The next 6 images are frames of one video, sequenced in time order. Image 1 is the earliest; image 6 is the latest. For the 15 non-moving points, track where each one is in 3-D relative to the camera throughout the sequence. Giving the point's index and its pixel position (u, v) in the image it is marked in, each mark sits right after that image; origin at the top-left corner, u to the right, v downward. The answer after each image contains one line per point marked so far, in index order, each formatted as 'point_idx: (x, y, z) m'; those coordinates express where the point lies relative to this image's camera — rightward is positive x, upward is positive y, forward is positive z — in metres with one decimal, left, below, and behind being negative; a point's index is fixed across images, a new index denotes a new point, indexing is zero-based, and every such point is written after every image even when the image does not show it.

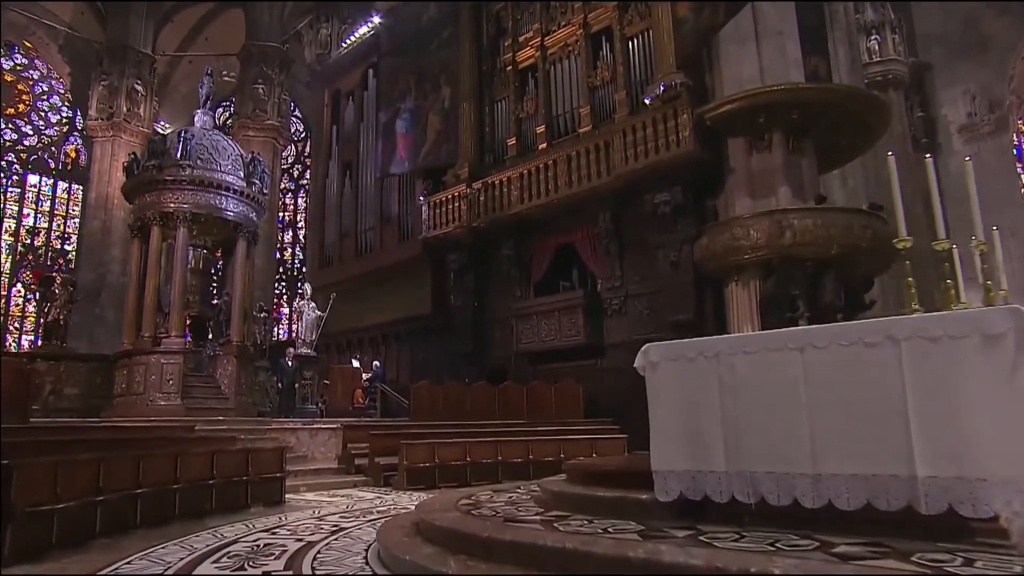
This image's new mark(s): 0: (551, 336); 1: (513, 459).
0: (+0.7, -0.9, +12.1) m
1: (0.0, -2.2, +8.2) m
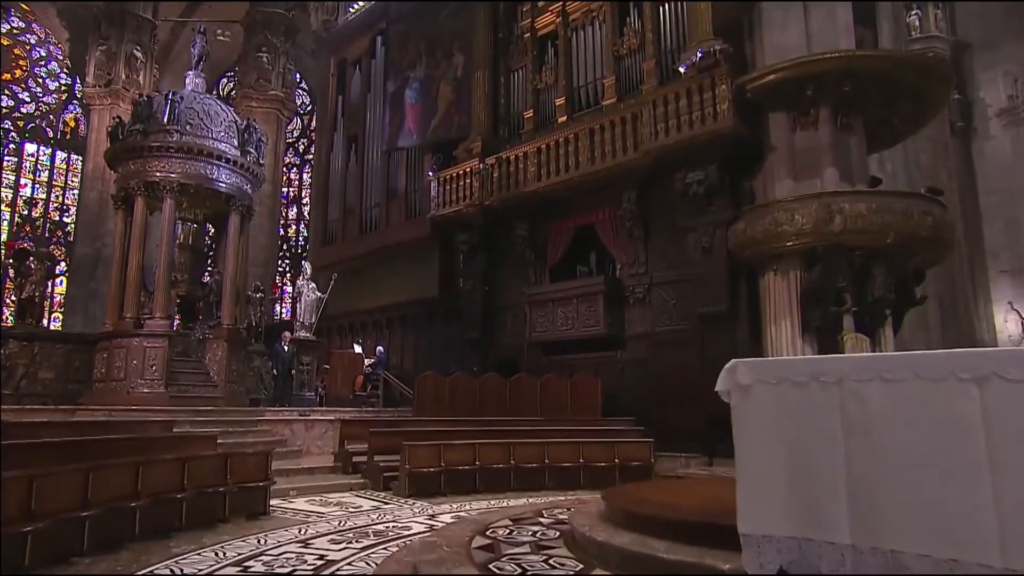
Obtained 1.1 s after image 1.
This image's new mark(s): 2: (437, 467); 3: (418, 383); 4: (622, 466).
0: (+1.0, -0.7, +11.2) m
1: (+0.2, -2.0, +7.4) m
2: (-0.8, -2.0, +7.0) m
3: (-1.4, -1.4, +9.4) m
4: (+1.3, -2.2, +7.8) m
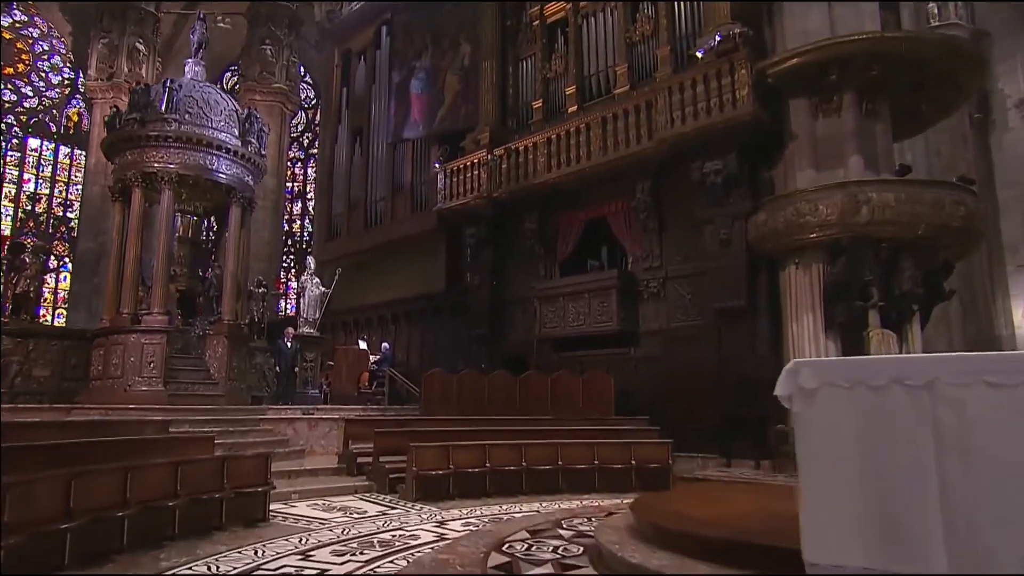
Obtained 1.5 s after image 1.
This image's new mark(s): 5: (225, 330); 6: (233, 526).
0: (+1.1, -0.6, +10.9) m
1: (+0.3, -2.0, +7.0) m
2: (-0.7, -1.9, +6.7) m
3: (-1.2, -1.3, +9.1) m
4: (+1.5, -2.1, +7.4) m
5: (-4.2, -0.6, +9.4) m
6: (-2.2, -1.9, +5.0) m
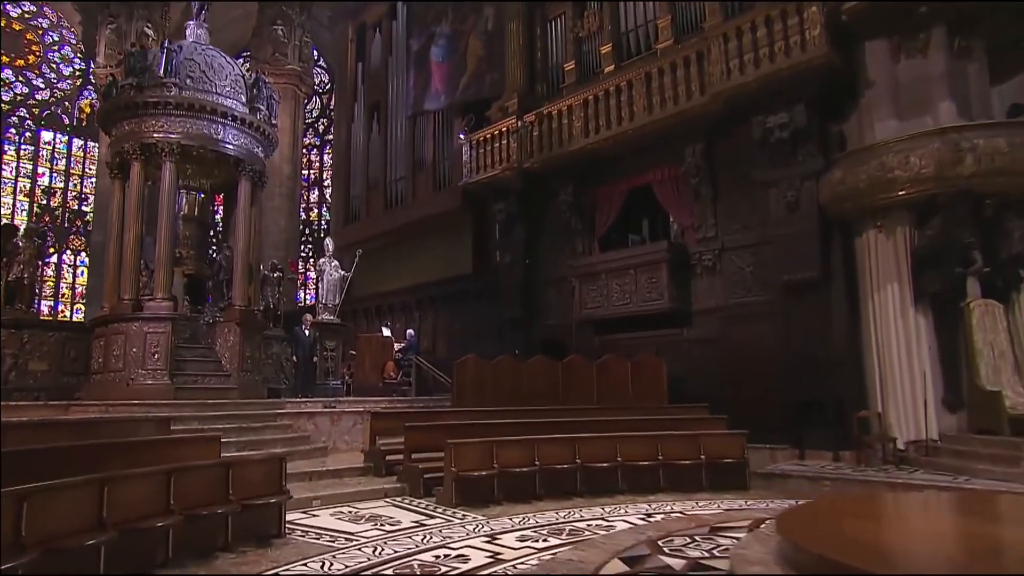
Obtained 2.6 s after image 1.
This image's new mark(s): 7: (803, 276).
0: (+1.7, -0.2, +9.8) m
1: (+0.8, -1.7, +6.1) m
2: (-0.2, -1.6, +5.7) m
3: (-0.7, -1.0, +8.2) m
4: (+2.0, -1.8, +6.4) m
5: (-3.7, -0.4, +8.5) m
6: (-1.8, -1.7, +4.2) m
7: (+3.6, +0.2, +8.0) m
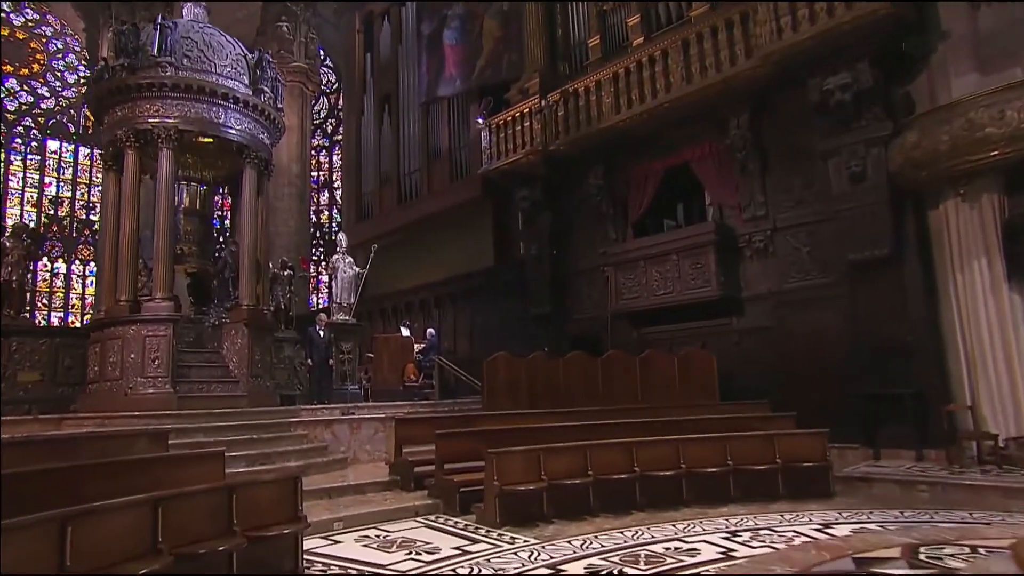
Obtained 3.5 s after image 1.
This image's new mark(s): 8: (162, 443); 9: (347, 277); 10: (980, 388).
0: (+2.1, 0.0, +9.0) m
1: (+1.2, -1.5, +5.3) m
2: (+0.2, -1.5, +4.9) m
3: (-0.3, -0.9, +7.4) m
4: (+2.4, -1.6, +5.6) m
5: (-3.3, -0.3, +7.8) m
6: (-1.4, -1.6, +3.4) m
7: (+4.0, +0.4, +7.1) m
8: (-2.7, -1.1, +4.8) m
9: (-2.8, +0.2, +11.0) m
10: (+4.8, -1.0, +6.6) m
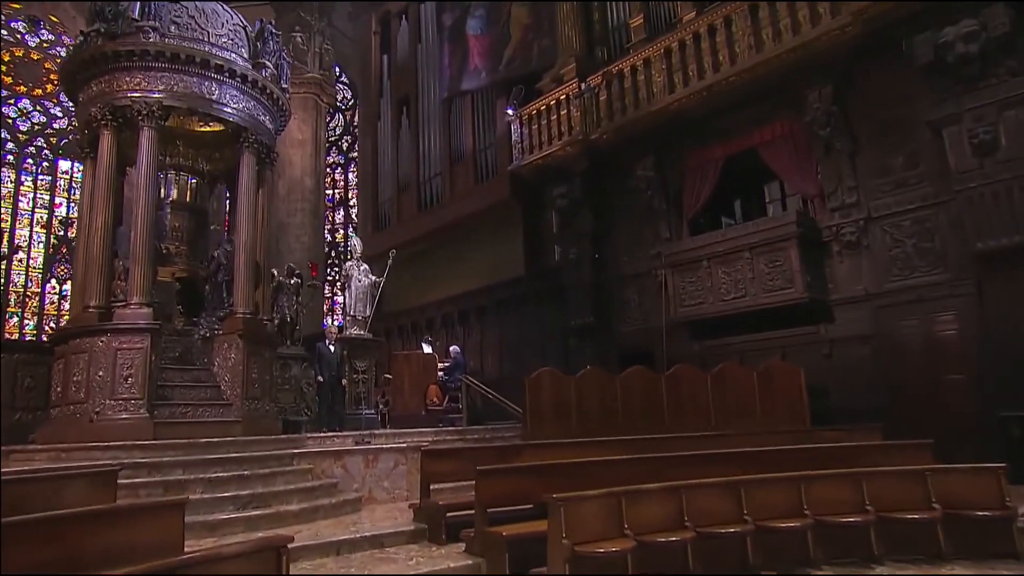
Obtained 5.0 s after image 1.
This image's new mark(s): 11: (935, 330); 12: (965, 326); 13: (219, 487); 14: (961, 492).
0: (+2.6, -0.1, +7.7) m
1: (+1.6, -1.4, +3.9) m
2: (+0.6, -1.4, +3.6) m
3: (+0.2, -0.9, +6.0) m
4: (+2.8, -1.5, +4.2) m
5: (-2.8, -0.4, +6.6) m
6: (-1.0, -1.4, +2.1) m
7: (+4.5, +0.4, +5.7) m
8: (-2.3, -1.1, +3.5) m
9: (-2.3, 0.0, +9.8) m
10: (+5.3, -1.0, +5.1) m
11: (+4.1, -0.4, +6.3) m
12: (+4.3, -0.4, +6.1) m
13: (-2.3, -1.6, +5.0) m
14: (+3.0, -1.3, +4.3) m
